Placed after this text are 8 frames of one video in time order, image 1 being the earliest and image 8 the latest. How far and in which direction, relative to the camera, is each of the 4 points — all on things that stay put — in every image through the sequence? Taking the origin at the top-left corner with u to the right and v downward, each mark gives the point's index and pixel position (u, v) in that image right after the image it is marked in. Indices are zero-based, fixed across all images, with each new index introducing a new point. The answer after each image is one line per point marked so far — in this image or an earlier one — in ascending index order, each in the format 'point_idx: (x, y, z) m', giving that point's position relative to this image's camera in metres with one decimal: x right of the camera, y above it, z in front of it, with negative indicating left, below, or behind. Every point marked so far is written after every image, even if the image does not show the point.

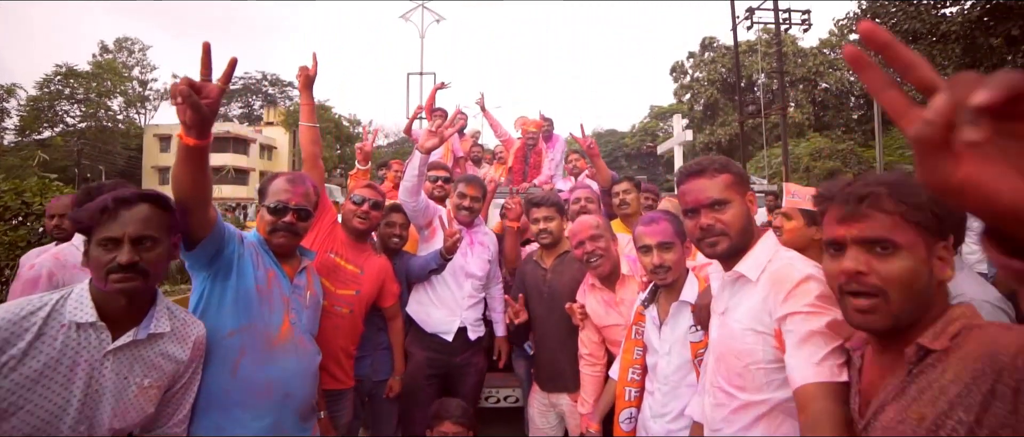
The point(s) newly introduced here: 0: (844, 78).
0: (+12.3, +5.4, +19.7) m
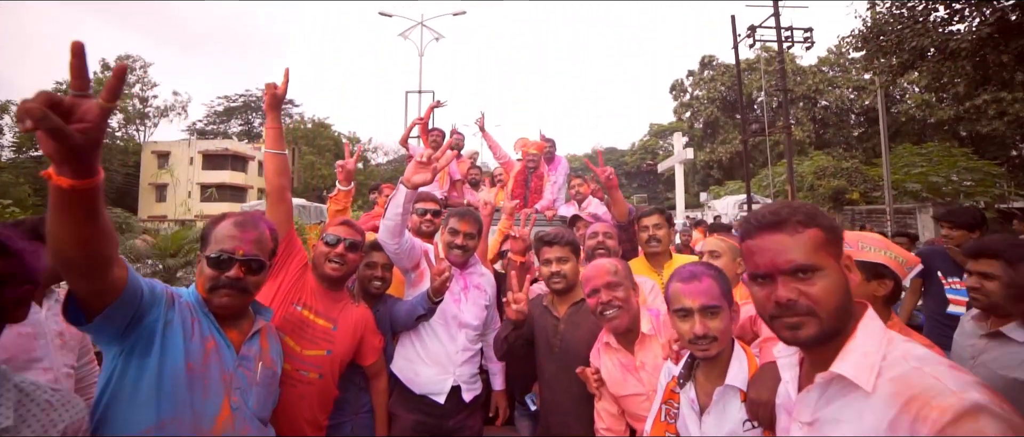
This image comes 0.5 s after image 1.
0: (+12.3, +4.6, +19.6) m
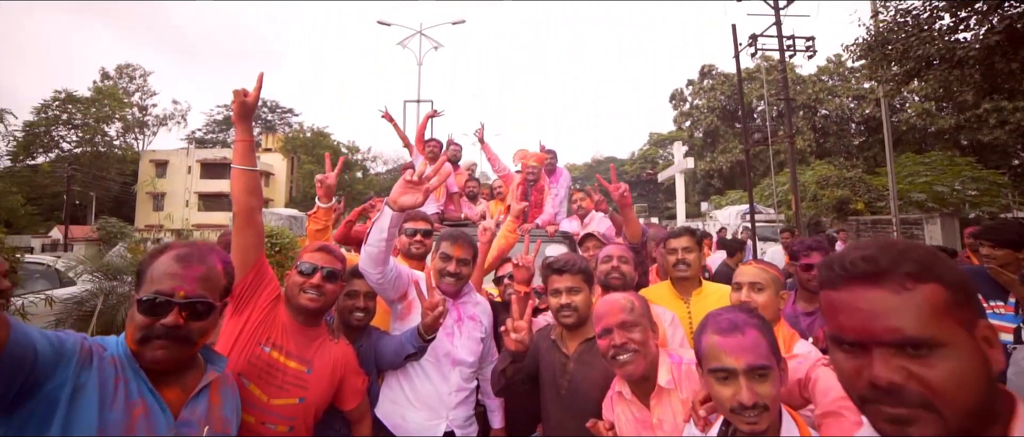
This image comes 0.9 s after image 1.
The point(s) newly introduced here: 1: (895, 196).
0: (+12.3, +4.3, +19.4) m
1: (+9.7, +0.6, +13.2) m
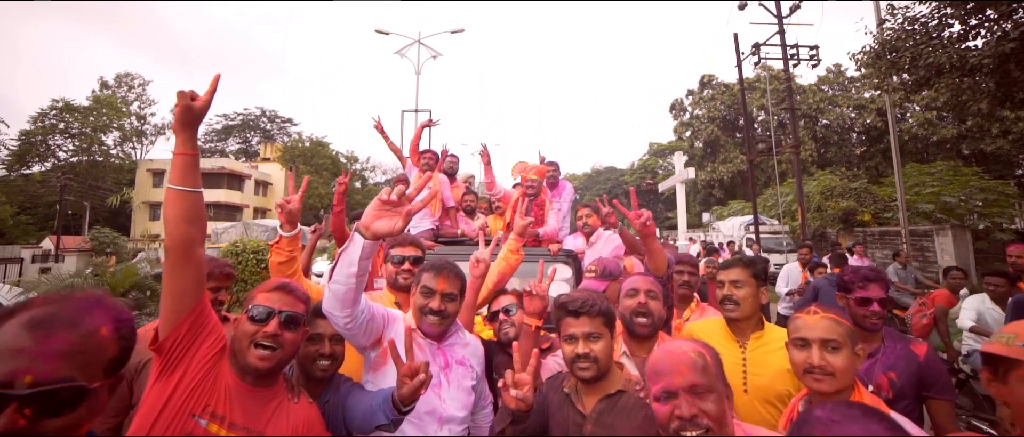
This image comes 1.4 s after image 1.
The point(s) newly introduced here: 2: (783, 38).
0: (+12.2, +3.9, +19.2) m
1: (+9.7, +0.3, +12.8) m
2: (+7.5, +5.0, +14.4) m
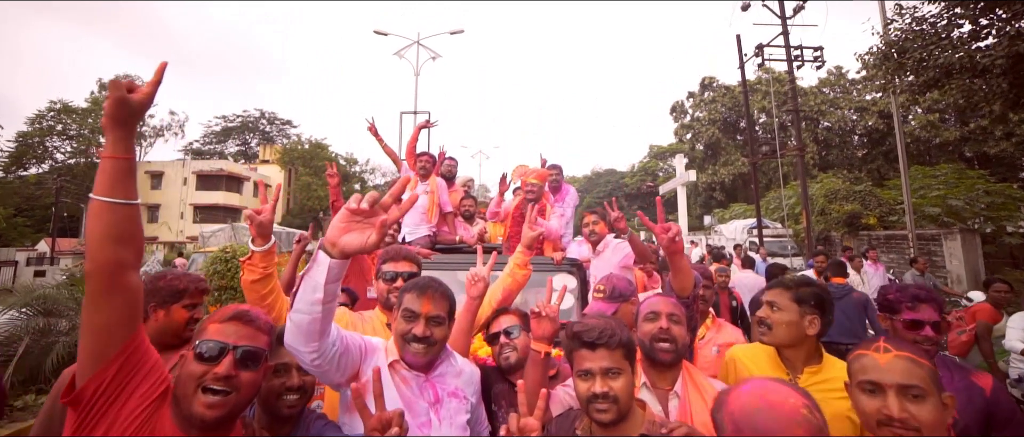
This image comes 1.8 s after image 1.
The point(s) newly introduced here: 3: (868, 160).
0: (+12.2, +3.7, +19.0) m
1: (+9.7, +0.2, +12.6) m
2: (+7.5, +4.9, +14.1) m
3: (+12.7, +2.1, +18.6) m
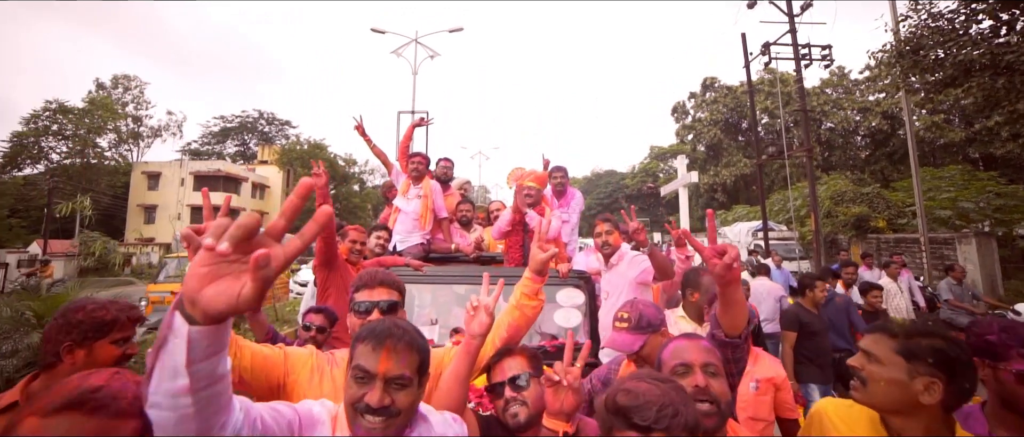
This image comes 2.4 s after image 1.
0: (+12.2, +3.7, +18.6) m
1: (+9.7, +0.1, +12.2) m
2: (+7.5, +4.8, +13.8) m
3: (+12.7, +2.0, +18.2) m
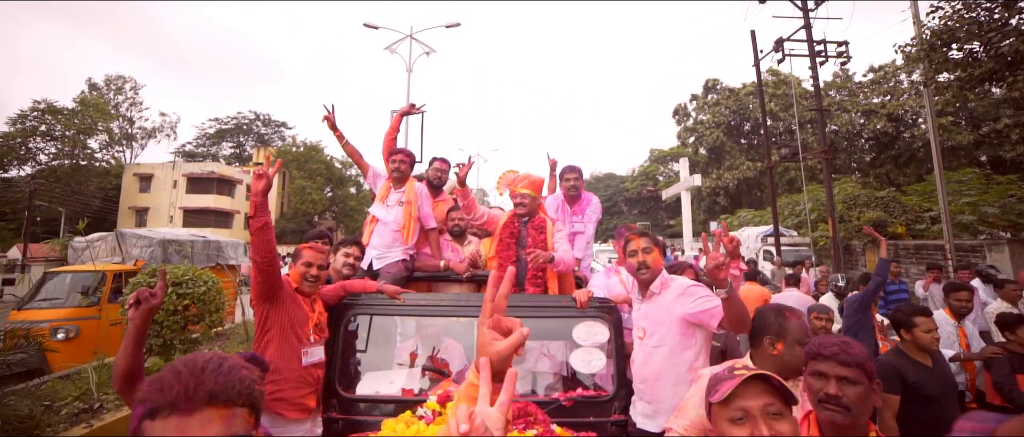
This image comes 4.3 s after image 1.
0: (+12.2, +3.5, +17.9) m
1: (+9.7, 0.0, +11.5) m
2: (+7.5, +4.7, +13.1) m
3: (+12.7, +1.8, +17.5) m
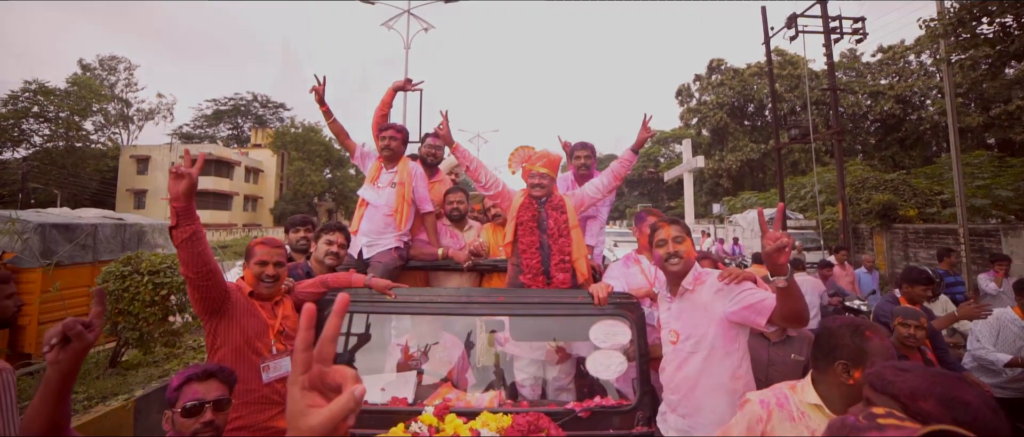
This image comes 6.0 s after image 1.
0: (+12.3, +4.1, +17.4) m
1: (+9.7, +0.3, +11.2) m
2: (+7.5, +5.1, +12.5) m
3: (+12.7, +2.4, +17.1) m
